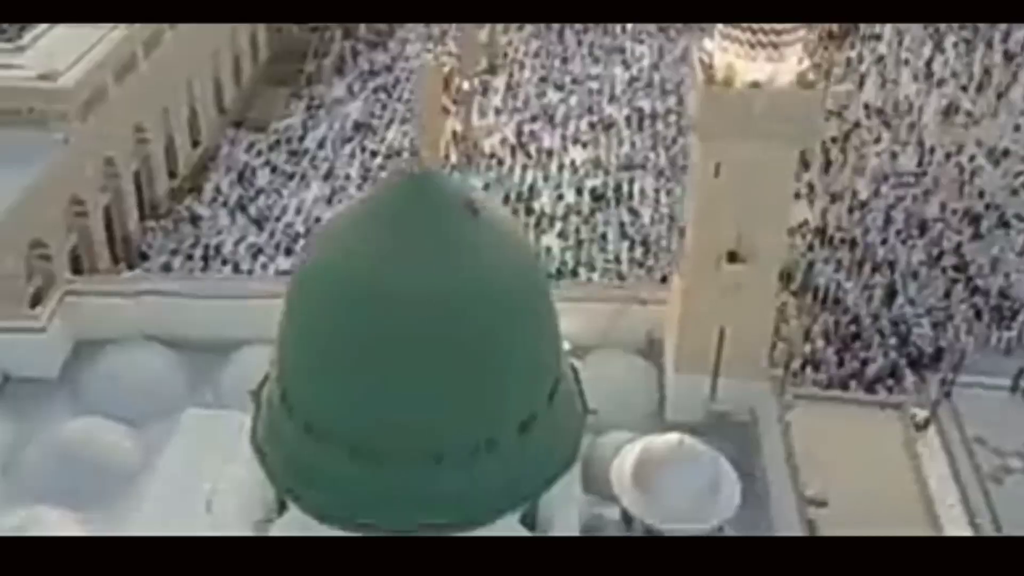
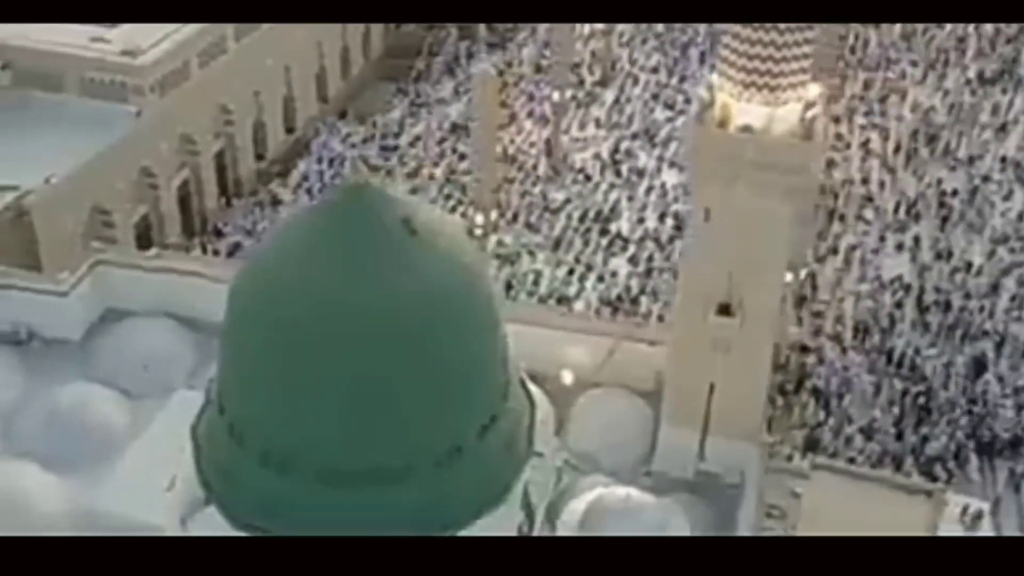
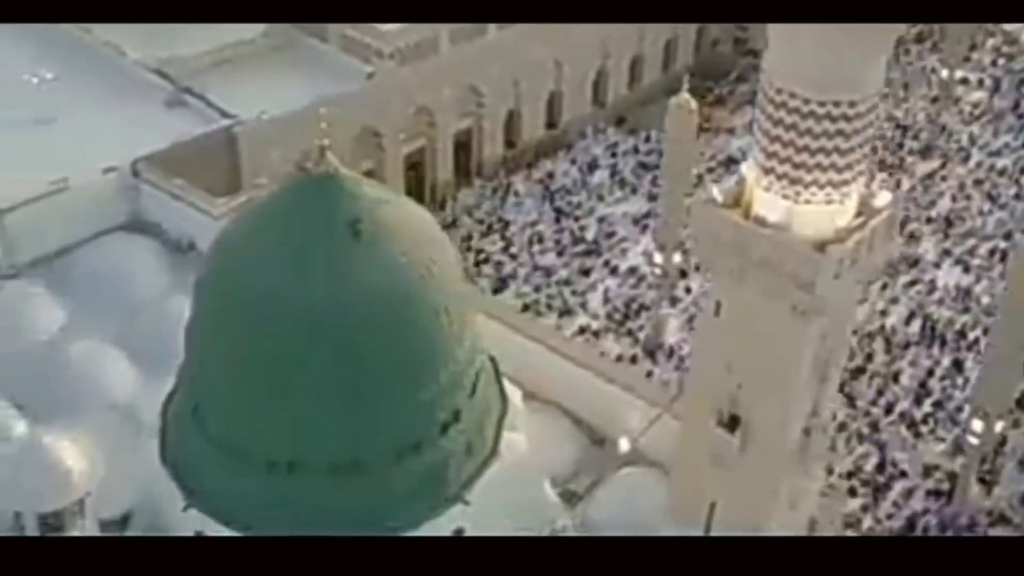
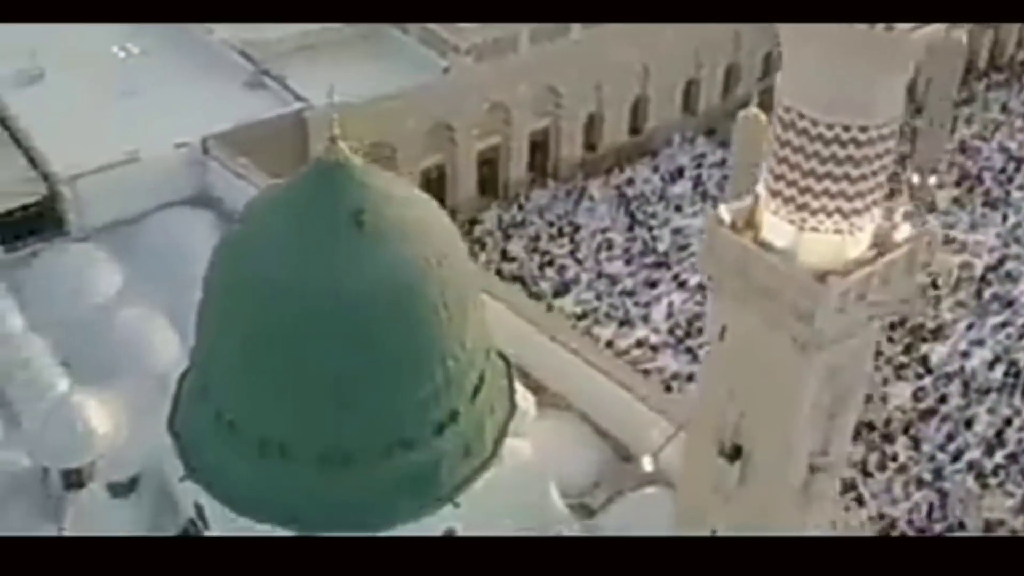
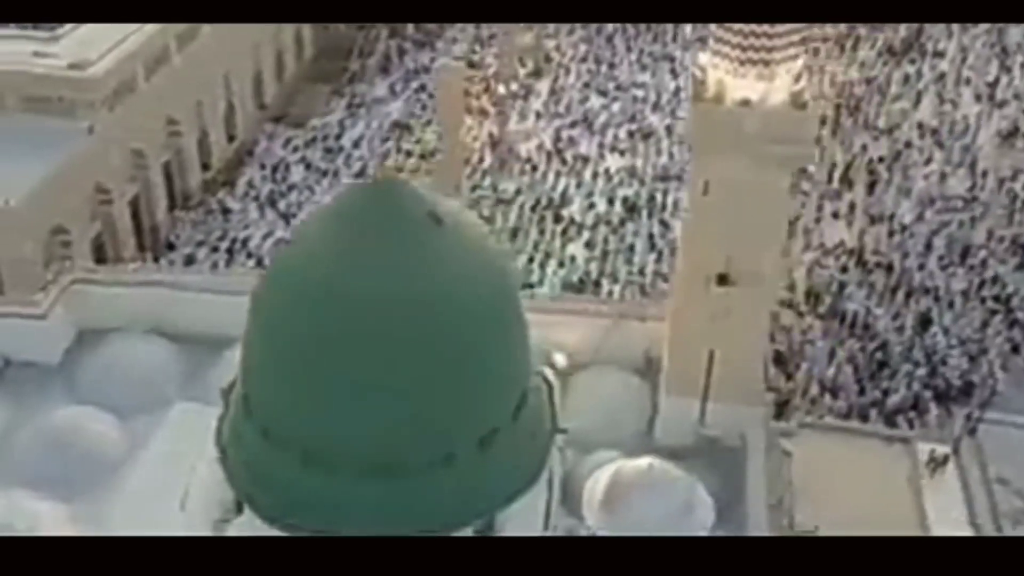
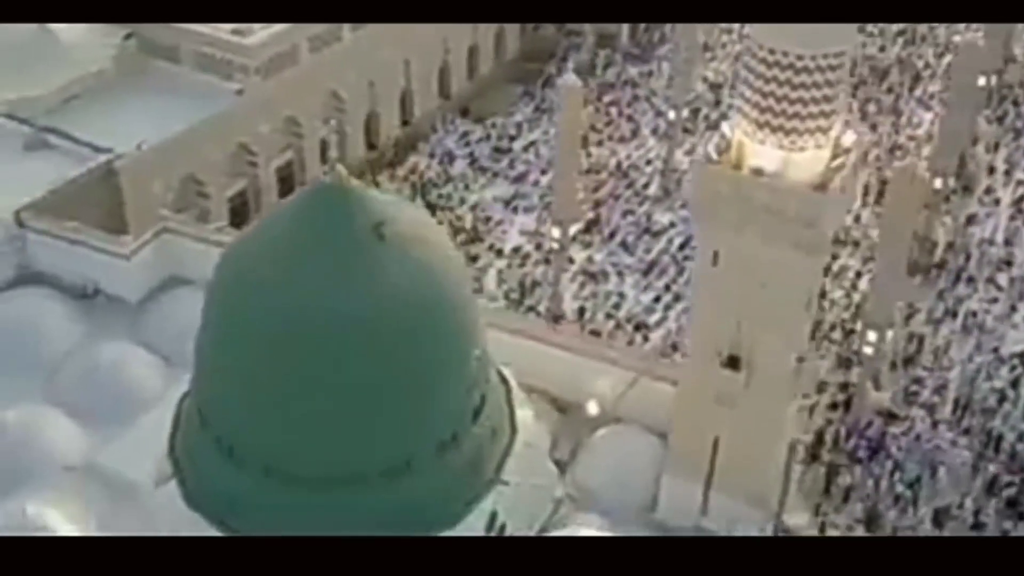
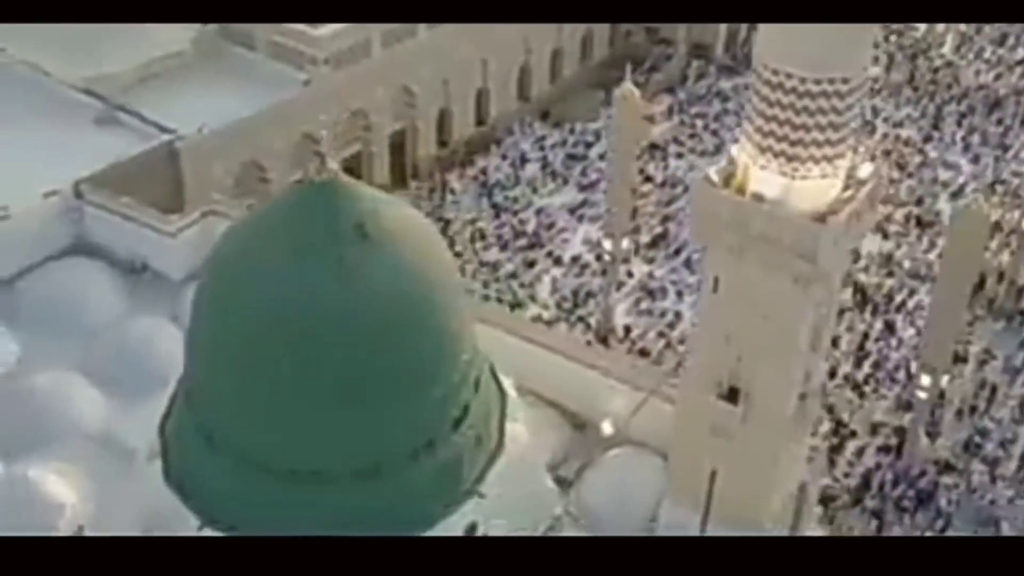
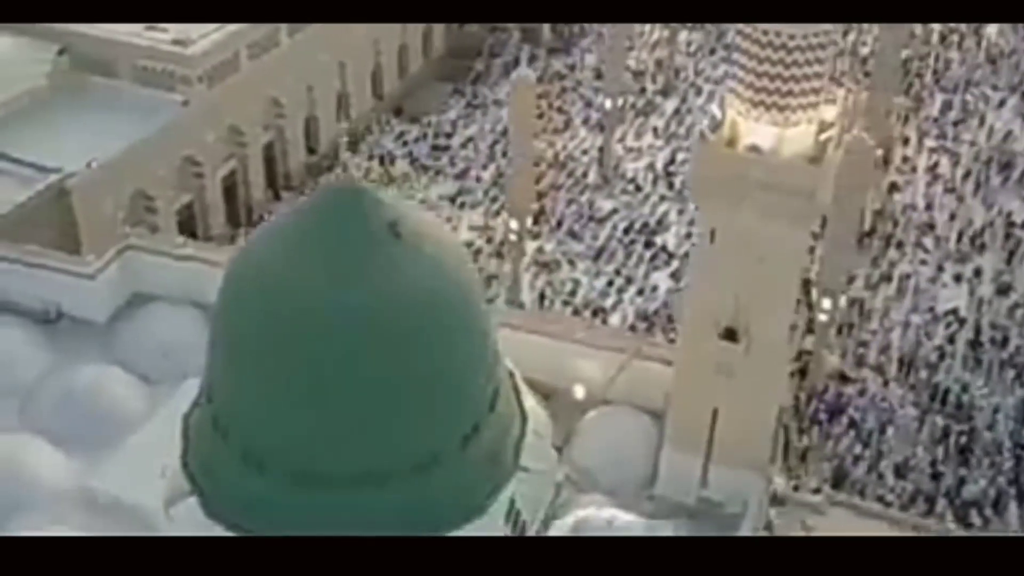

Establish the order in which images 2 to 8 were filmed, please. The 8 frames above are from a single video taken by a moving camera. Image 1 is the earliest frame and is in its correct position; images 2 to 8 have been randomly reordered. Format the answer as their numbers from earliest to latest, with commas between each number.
5, 2, 8, 6, 7, 3, 4
